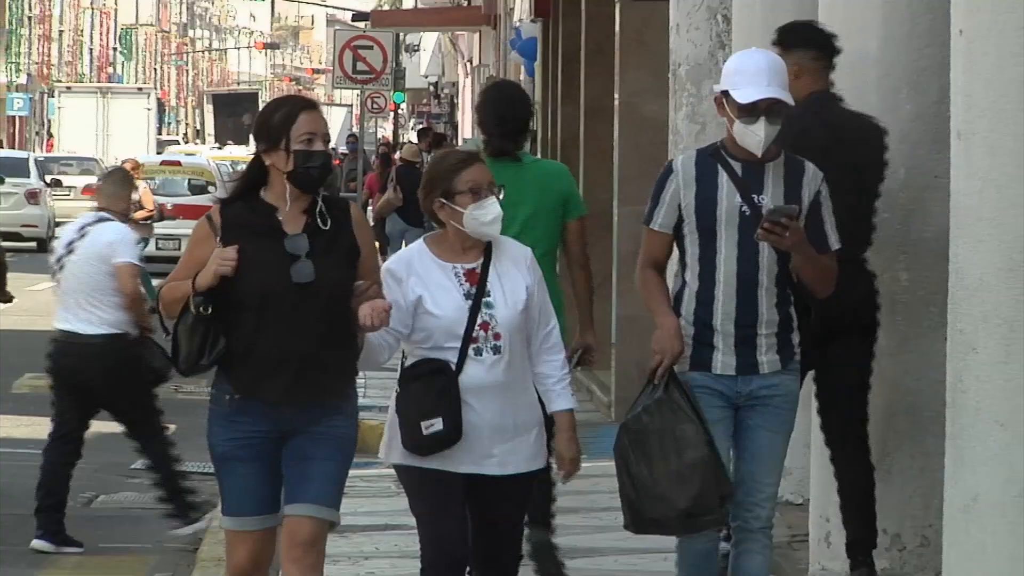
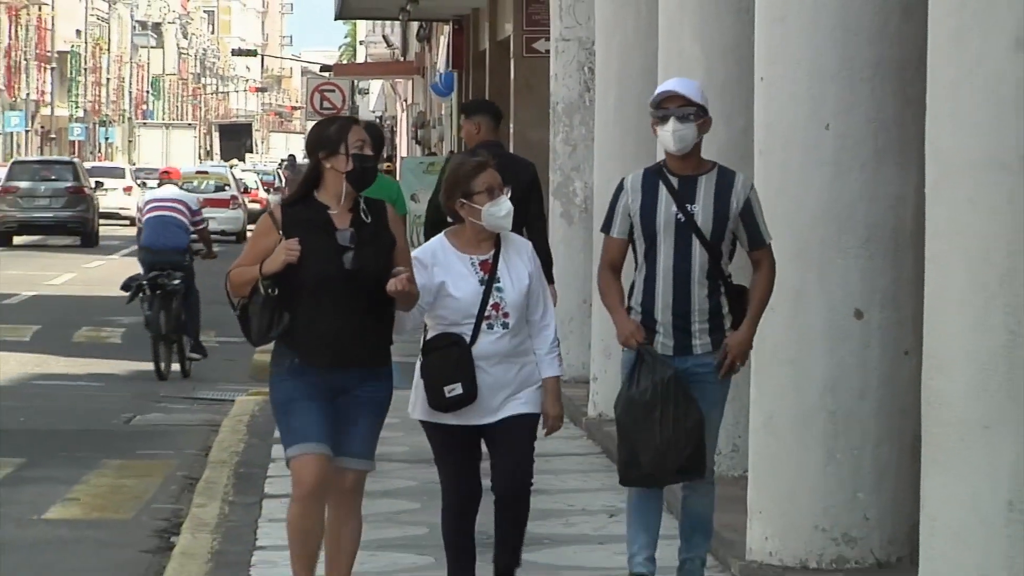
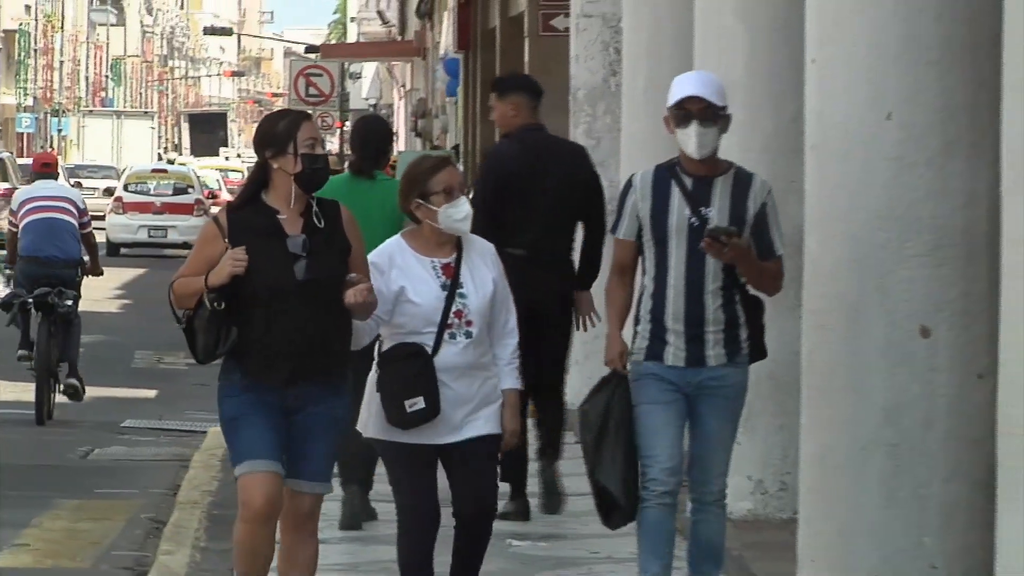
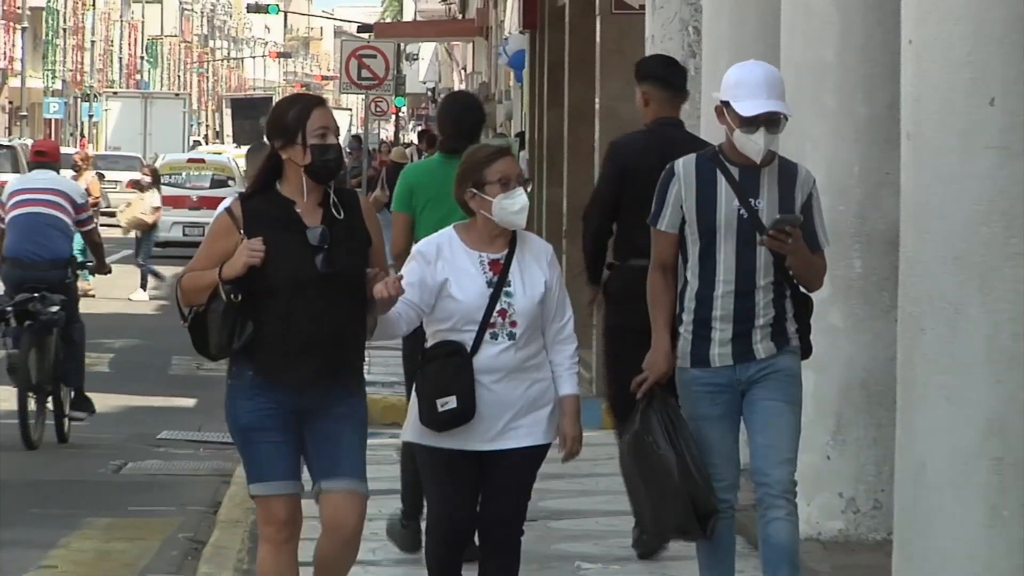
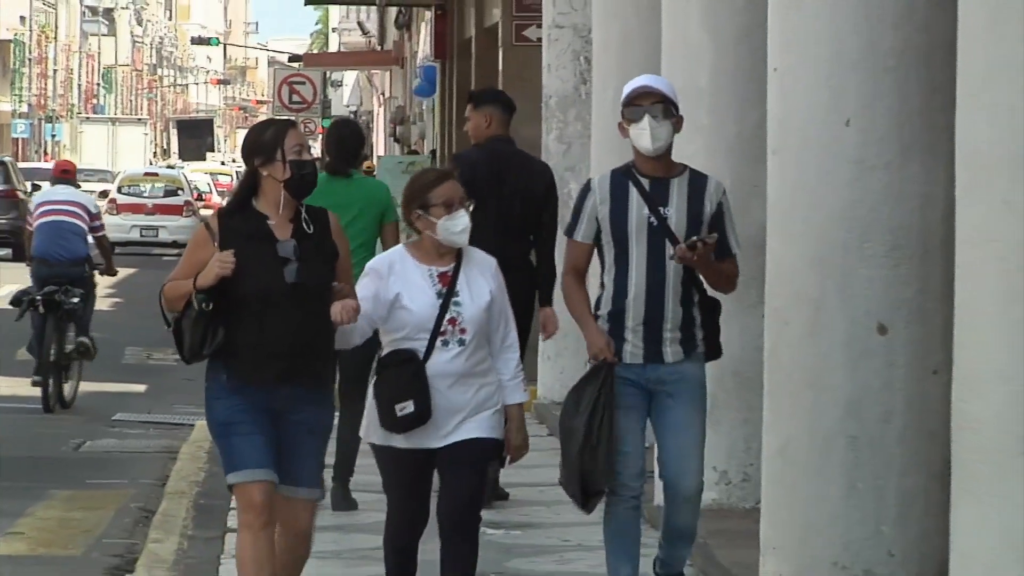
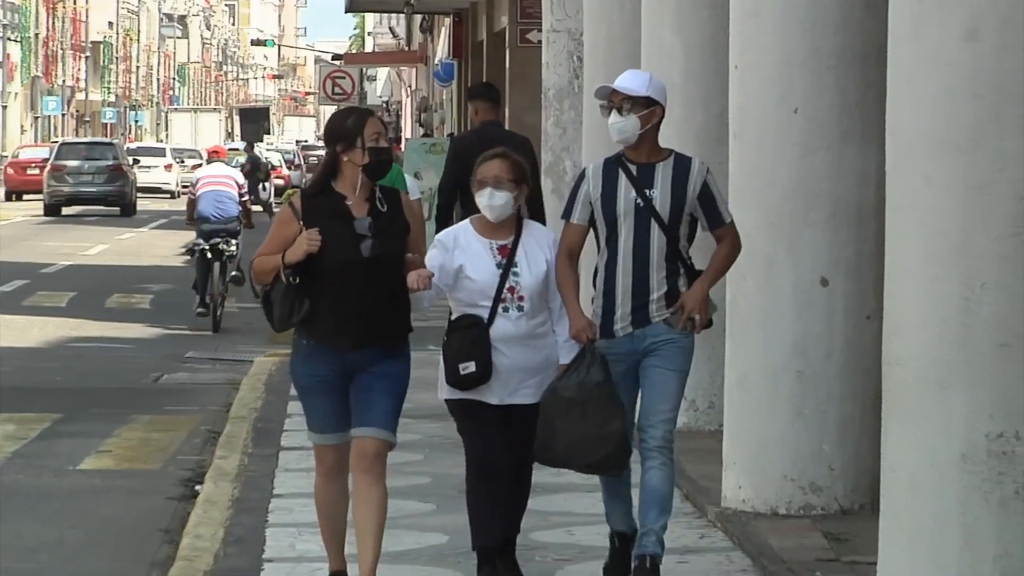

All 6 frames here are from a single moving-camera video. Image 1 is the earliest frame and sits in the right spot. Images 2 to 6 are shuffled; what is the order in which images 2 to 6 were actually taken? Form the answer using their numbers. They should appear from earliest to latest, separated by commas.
4, 3, 5, 2, 6
